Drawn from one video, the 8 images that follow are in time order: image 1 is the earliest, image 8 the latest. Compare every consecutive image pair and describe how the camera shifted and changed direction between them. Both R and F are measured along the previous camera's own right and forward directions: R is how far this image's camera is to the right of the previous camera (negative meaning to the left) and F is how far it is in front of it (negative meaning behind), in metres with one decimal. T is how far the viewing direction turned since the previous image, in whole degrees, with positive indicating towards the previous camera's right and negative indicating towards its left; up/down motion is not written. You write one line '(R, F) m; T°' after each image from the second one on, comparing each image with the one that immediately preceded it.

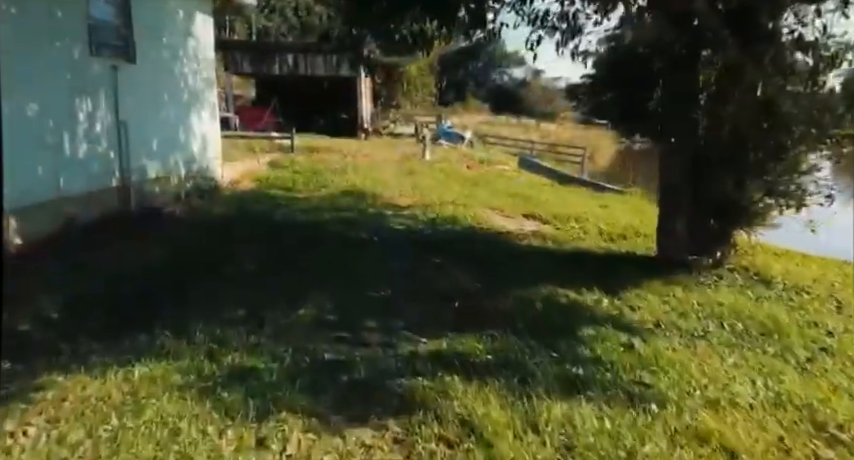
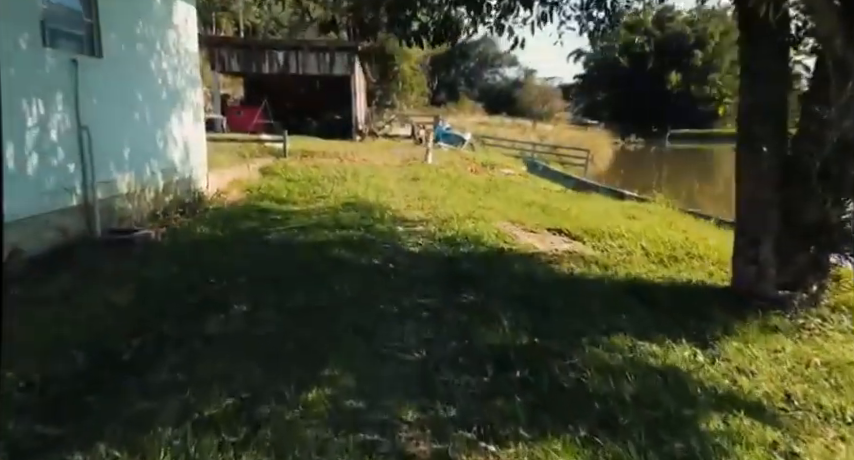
(-0.3, +1.1) m; +1°
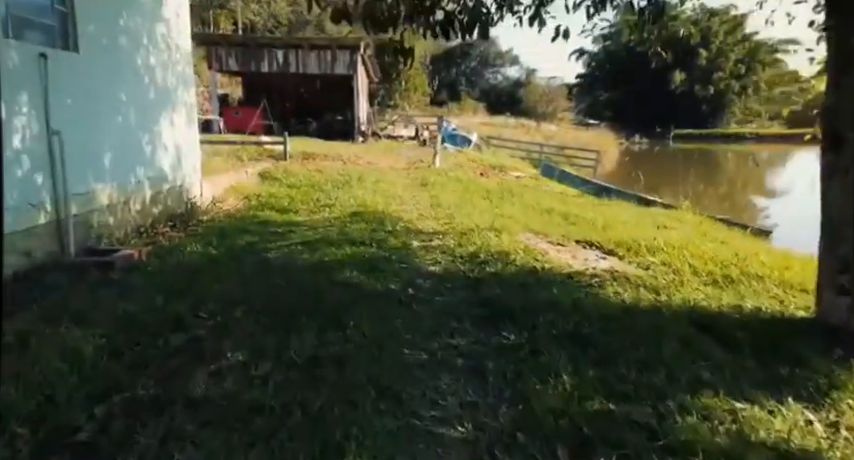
(-0.2, +0.8) m; 0°
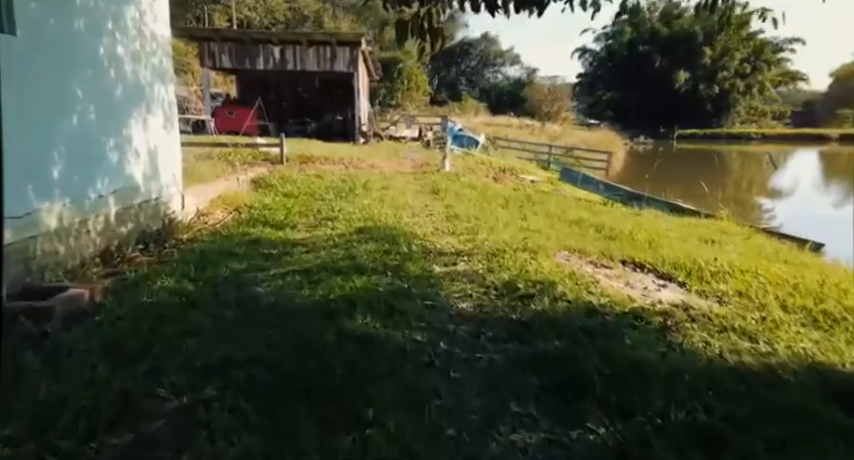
(-0.2, +1.1) m; 0°
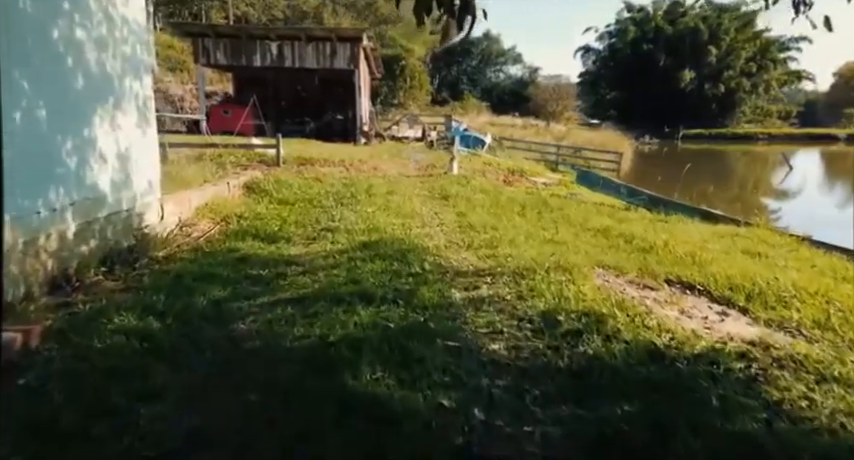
(-0.1, +0.9) m; 0°
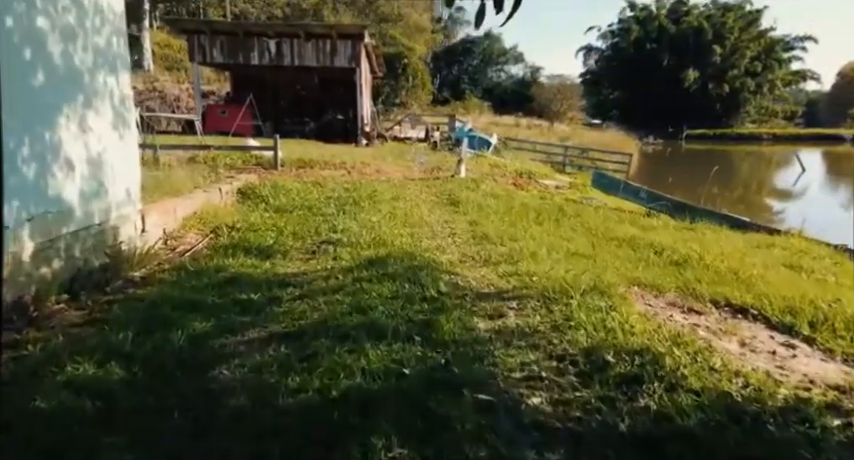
(-0.1, +0.7) m; 0°
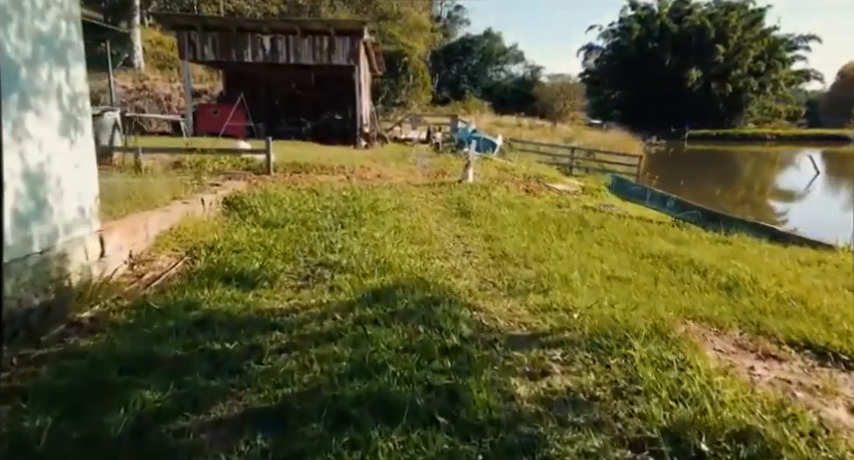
(-0.1, +0.9) m; 0°
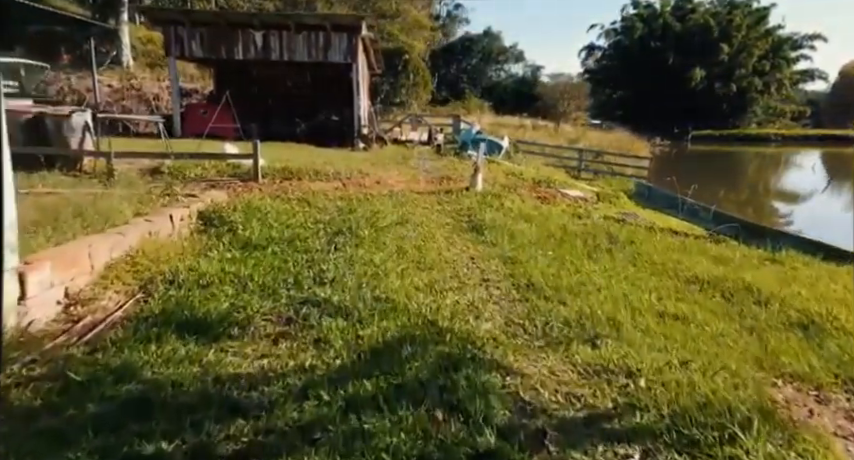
(-0.1, +1.0) m; 0°
